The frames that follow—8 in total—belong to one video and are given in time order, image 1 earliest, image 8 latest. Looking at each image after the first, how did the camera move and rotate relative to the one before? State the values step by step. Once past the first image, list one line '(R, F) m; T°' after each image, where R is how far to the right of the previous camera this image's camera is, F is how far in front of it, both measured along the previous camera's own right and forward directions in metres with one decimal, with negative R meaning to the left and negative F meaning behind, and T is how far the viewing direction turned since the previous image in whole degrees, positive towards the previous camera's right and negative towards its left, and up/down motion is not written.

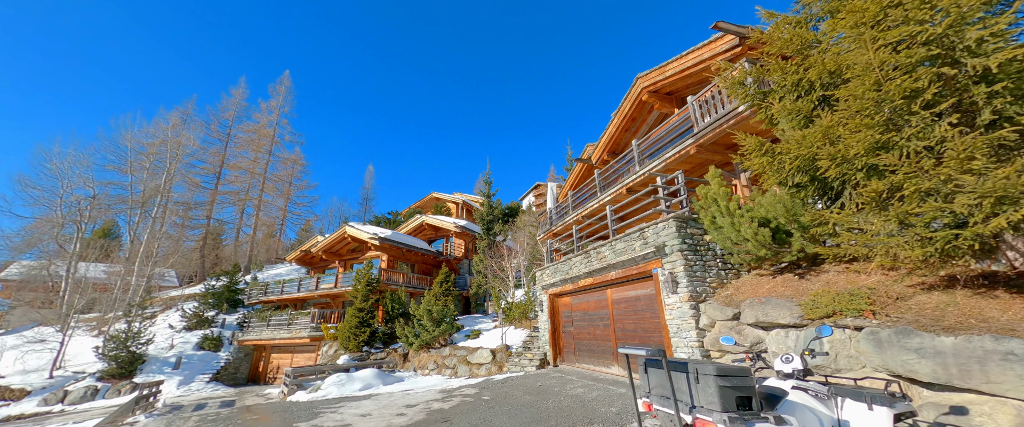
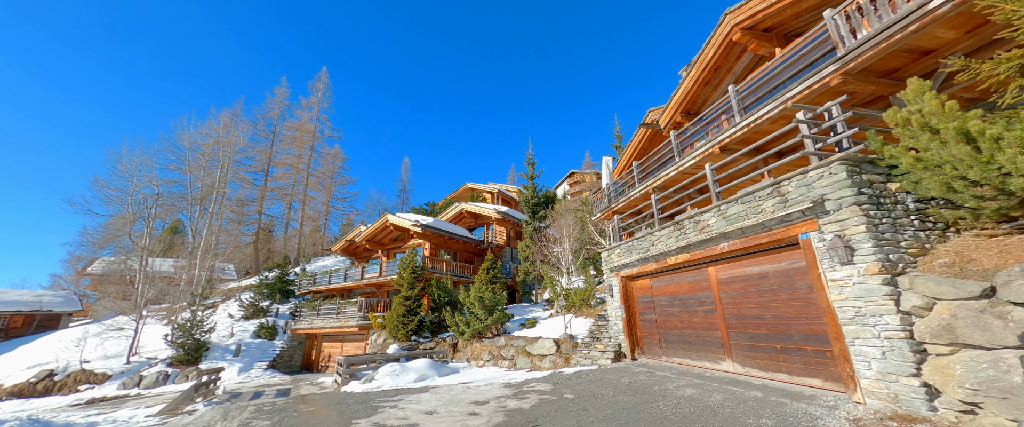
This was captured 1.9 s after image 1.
(-1.0, +1.3) m; -5°
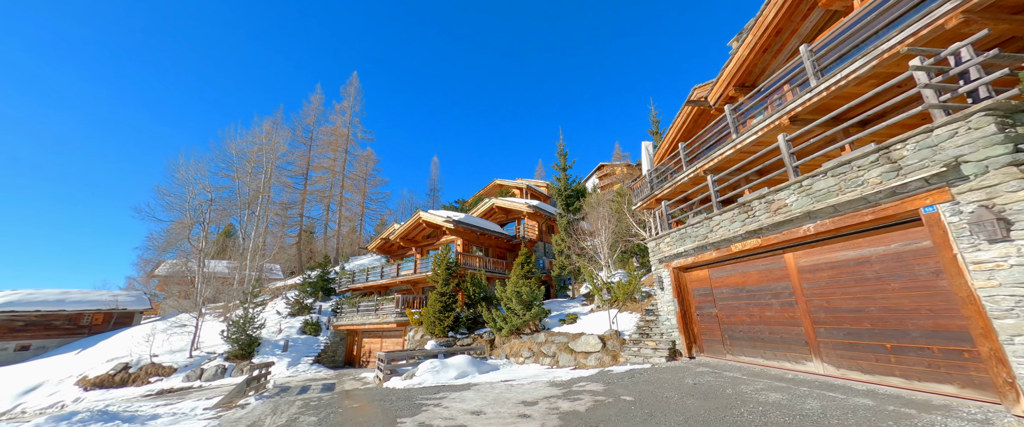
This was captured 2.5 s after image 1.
(-0.3, +0.5) m; -5°
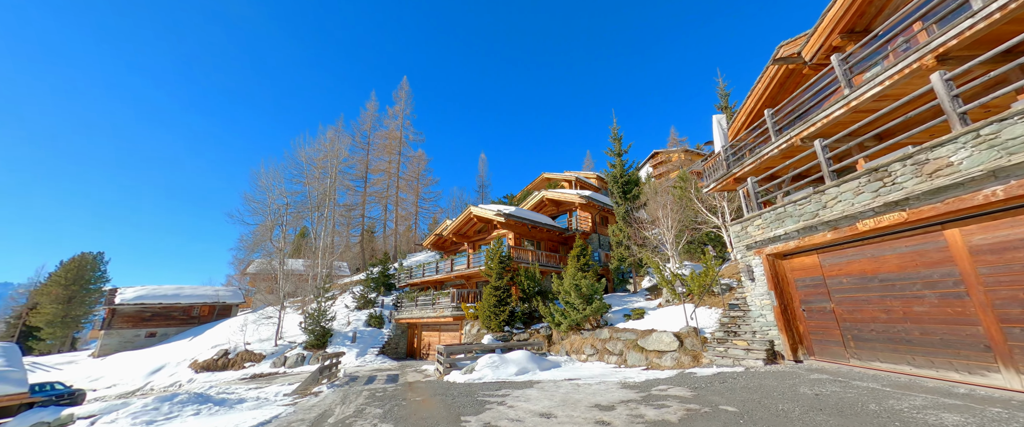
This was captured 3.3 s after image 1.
(-0.3, +0.6) m; -8°
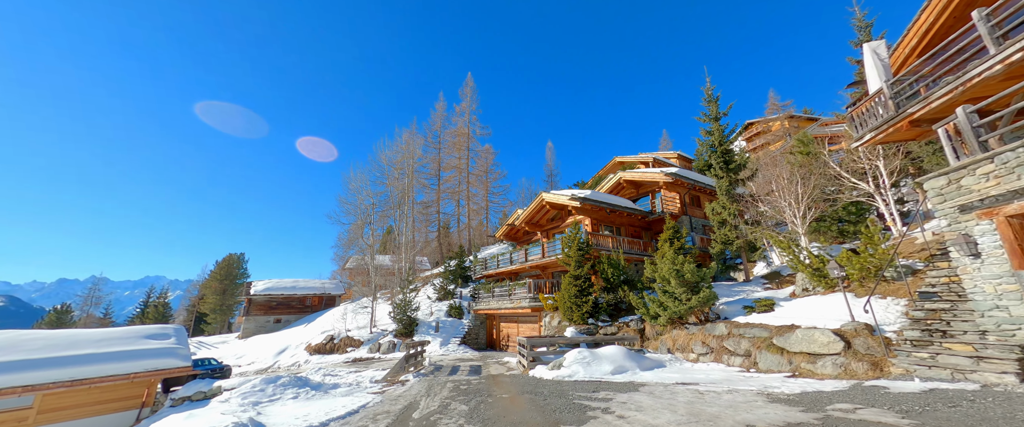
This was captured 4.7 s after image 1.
(-0.5, +1.2) m; -12°
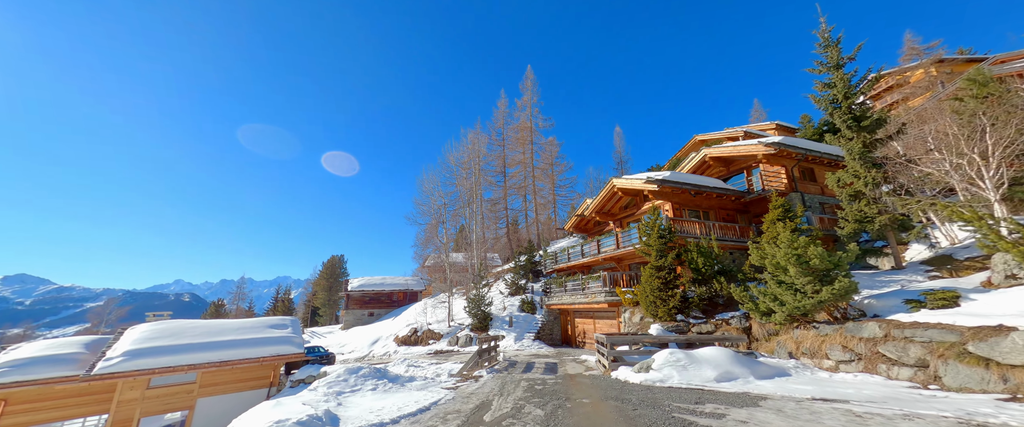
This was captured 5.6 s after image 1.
(-0.1, +0.9) m; -12°
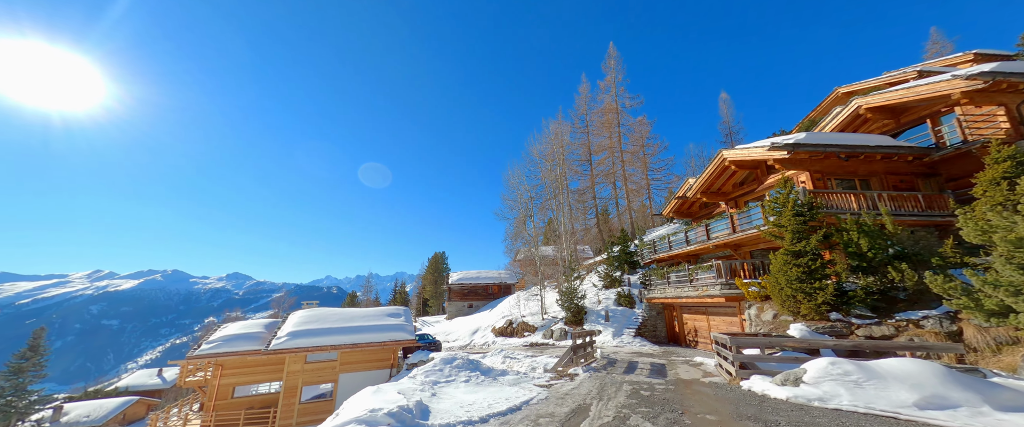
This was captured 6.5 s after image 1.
(0.0, +0.8) m; -15°
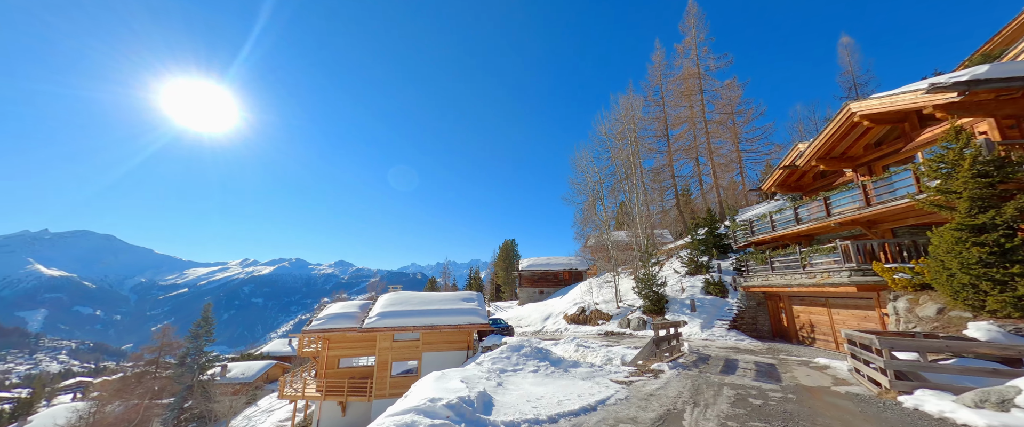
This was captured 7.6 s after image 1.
(0.0, +0.8) m; -12°
